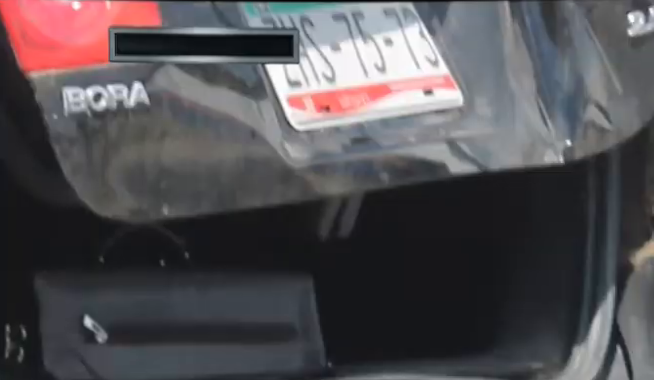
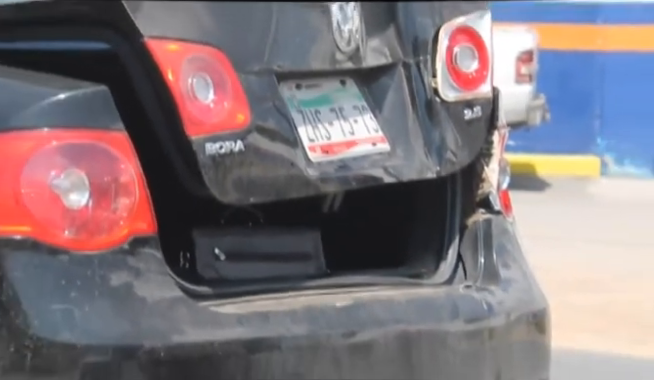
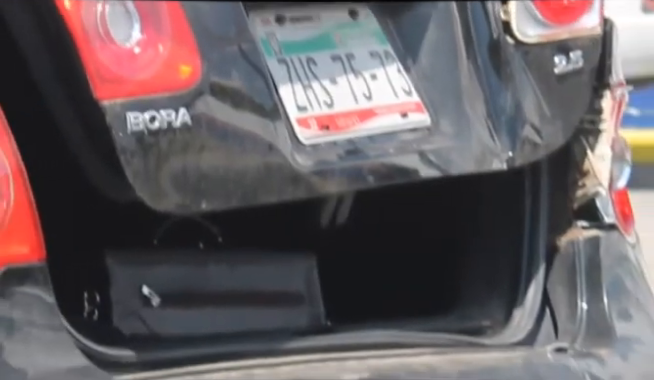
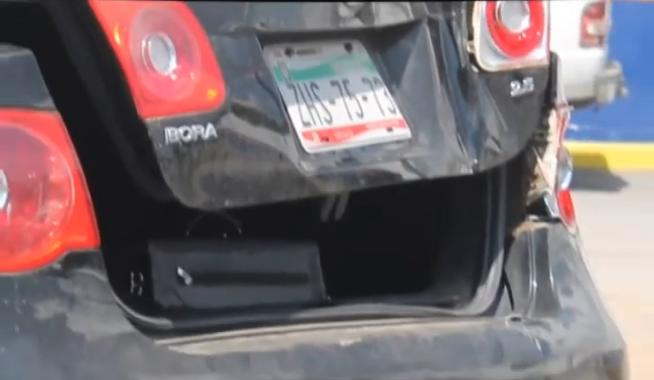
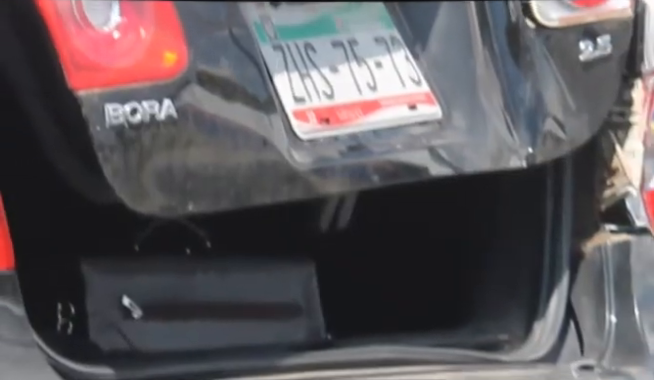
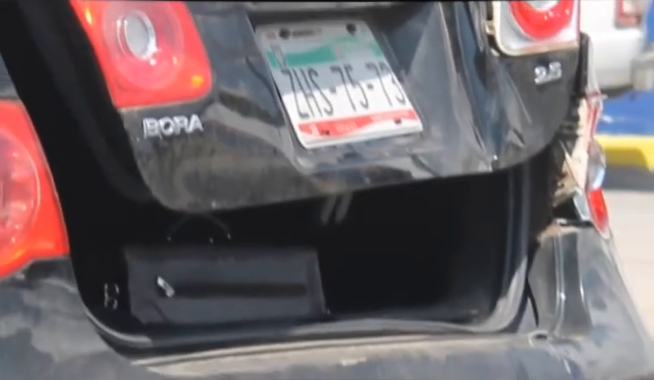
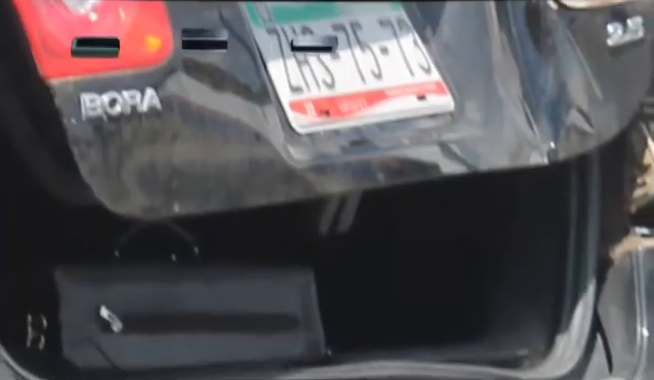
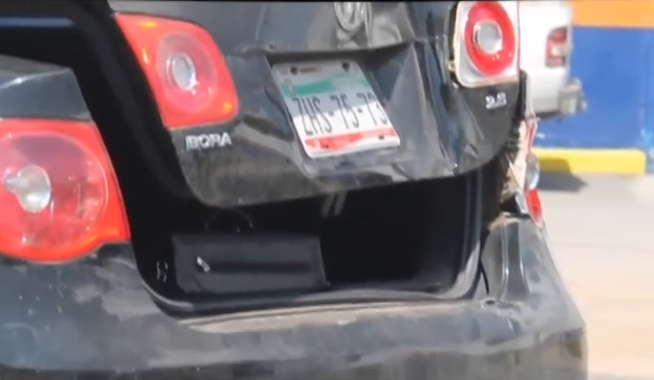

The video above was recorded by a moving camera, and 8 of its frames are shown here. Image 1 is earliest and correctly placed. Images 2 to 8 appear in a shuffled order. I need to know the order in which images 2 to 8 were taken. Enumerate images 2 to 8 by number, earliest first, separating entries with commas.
7, 5, 3, 6, 4, 8, 2
